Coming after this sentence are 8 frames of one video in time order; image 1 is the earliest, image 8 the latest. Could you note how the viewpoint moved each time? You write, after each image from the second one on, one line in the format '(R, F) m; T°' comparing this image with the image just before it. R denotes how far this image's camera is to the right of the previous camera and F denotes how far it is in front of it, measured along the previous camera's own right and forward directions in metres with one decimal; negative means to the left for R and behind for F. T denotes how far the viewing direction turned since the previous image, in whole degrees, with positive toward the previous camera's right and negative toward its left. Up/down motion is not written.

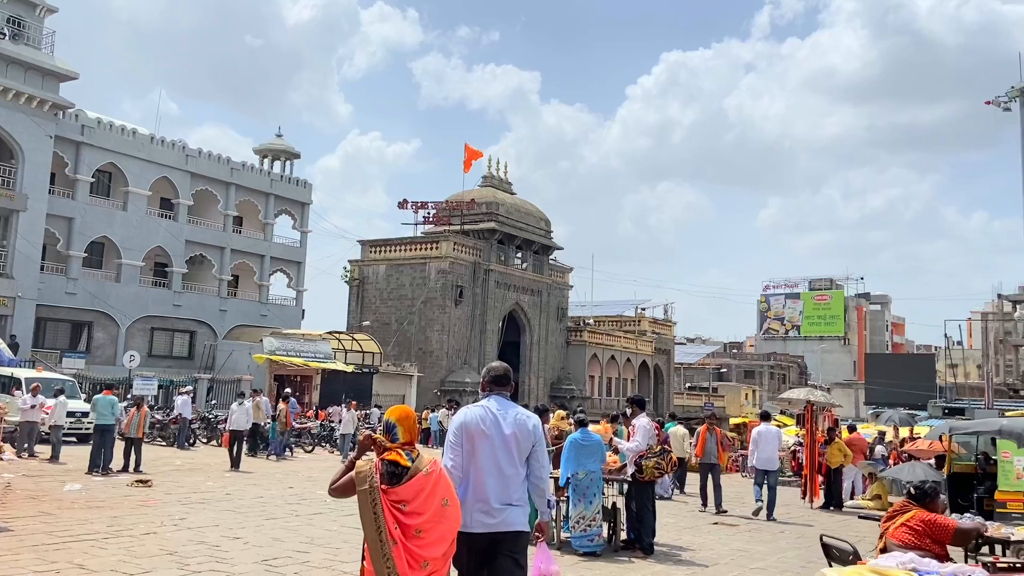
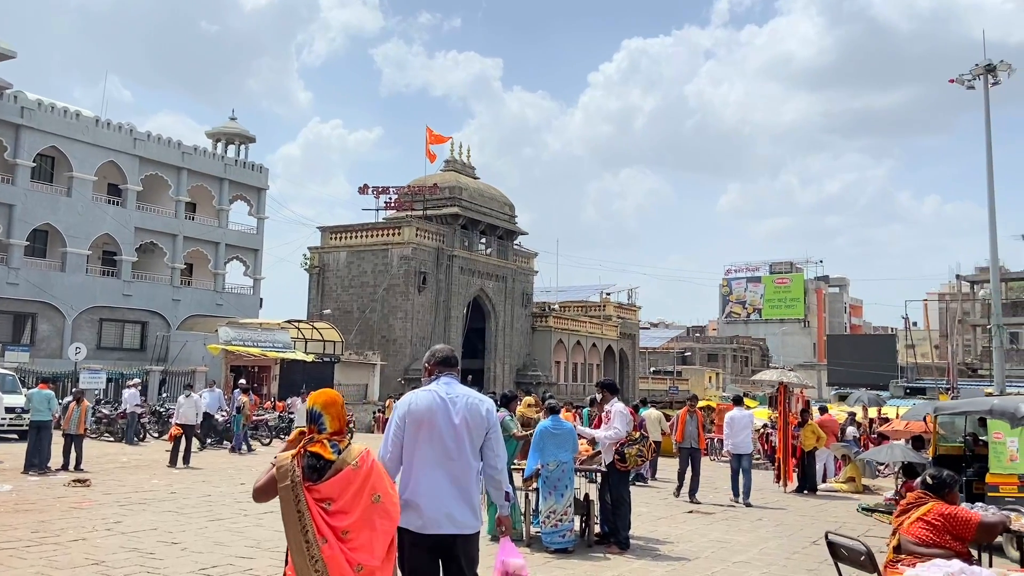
(0.0, +0.8) m; +3°
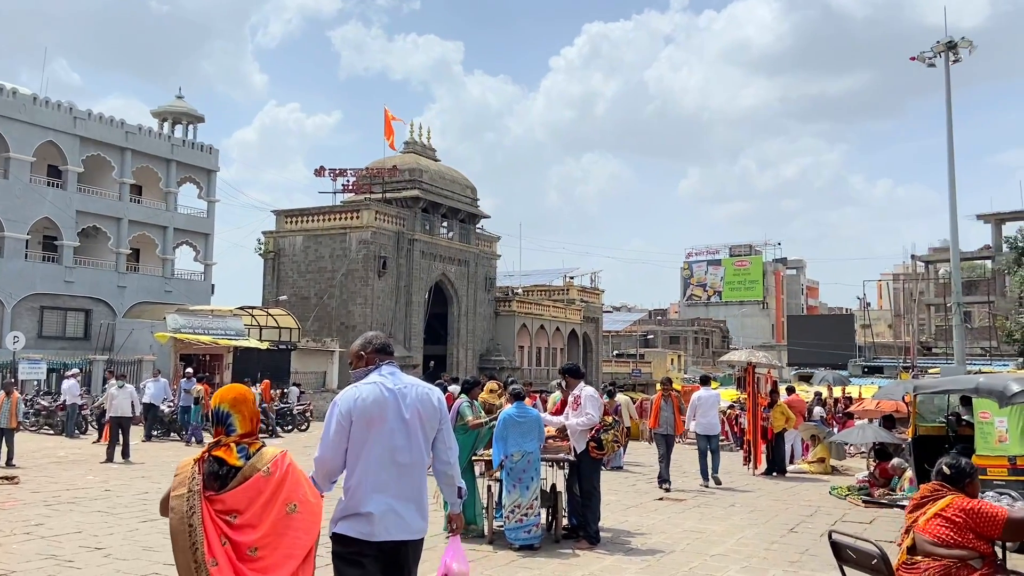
(0.0, +0.7) m; +3°
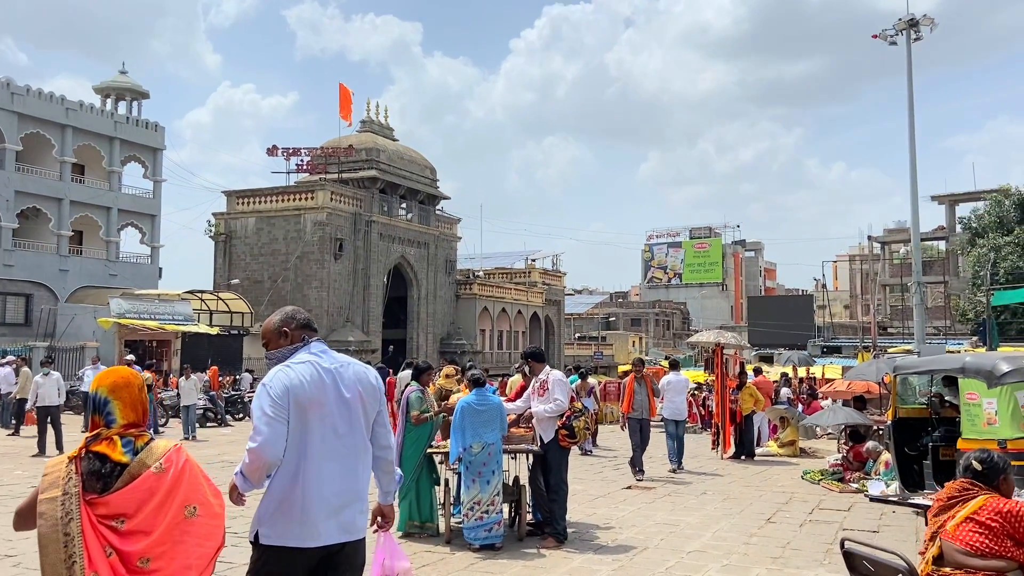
(0.0, +0.7) m; +3°
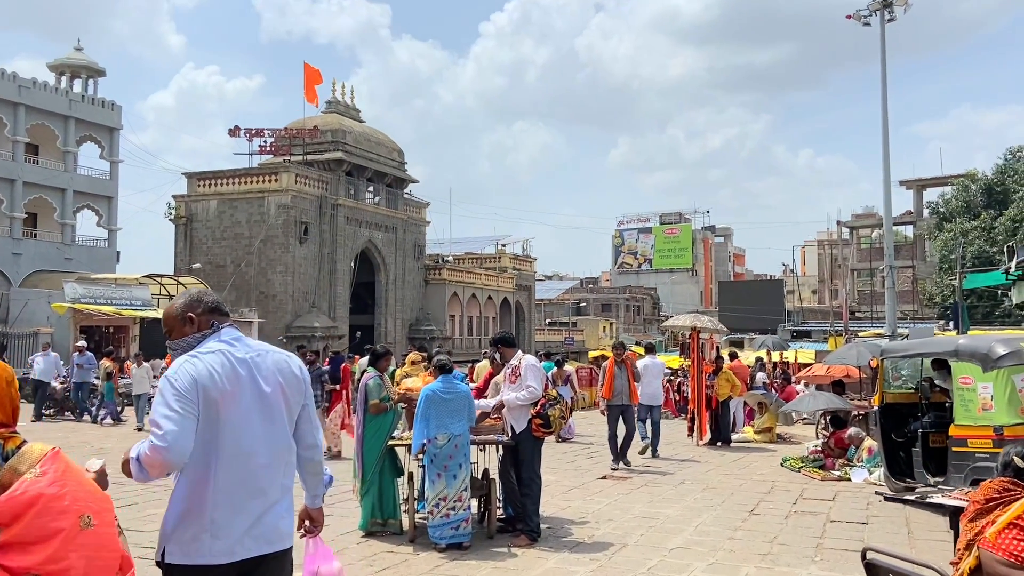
(0.0, +0.6) m; +2°
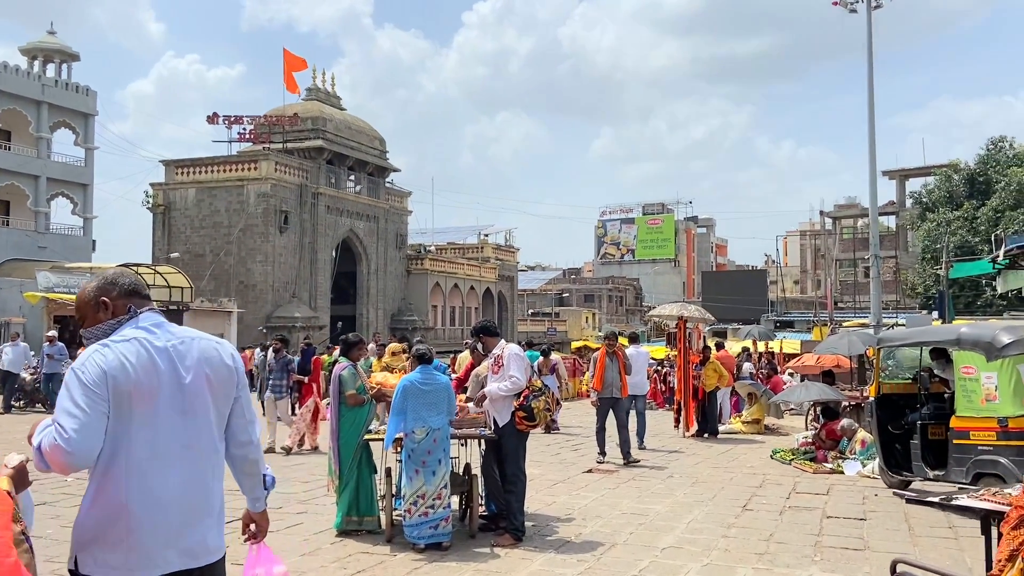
(0.0, +0.4) m; +1°
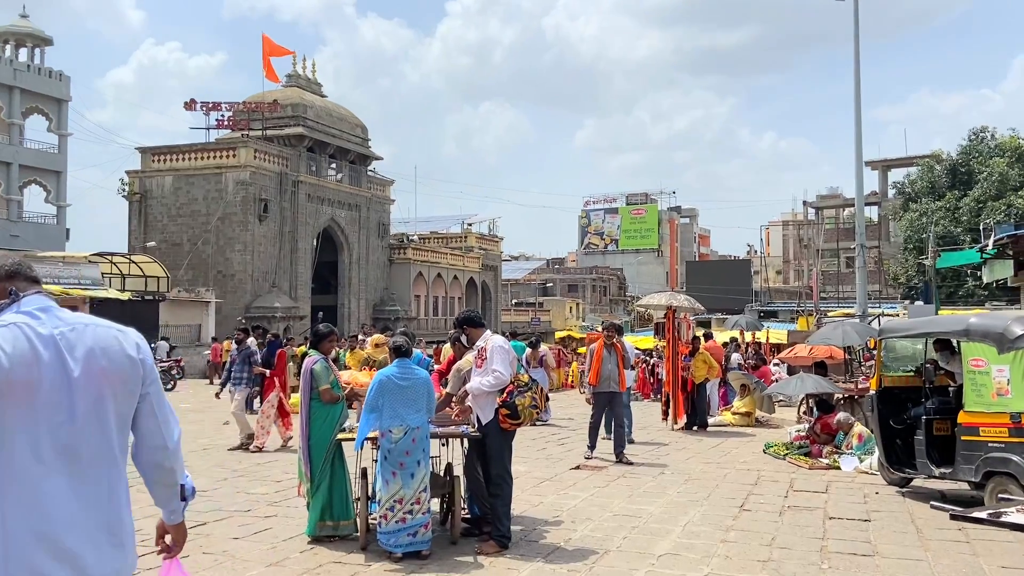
(0.0, +0.5) m; +1°
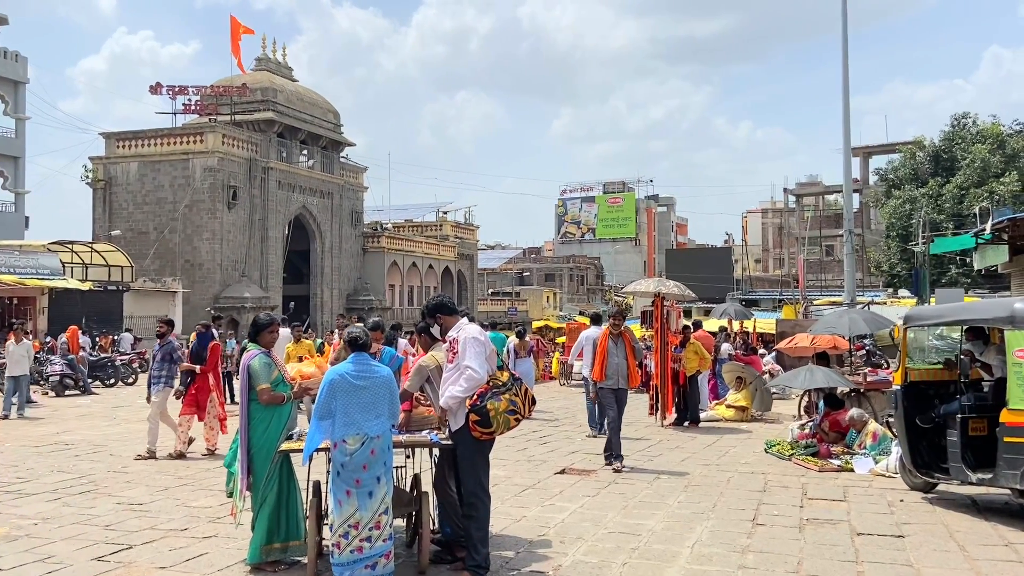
(0.0, +1.0) m; +2°
